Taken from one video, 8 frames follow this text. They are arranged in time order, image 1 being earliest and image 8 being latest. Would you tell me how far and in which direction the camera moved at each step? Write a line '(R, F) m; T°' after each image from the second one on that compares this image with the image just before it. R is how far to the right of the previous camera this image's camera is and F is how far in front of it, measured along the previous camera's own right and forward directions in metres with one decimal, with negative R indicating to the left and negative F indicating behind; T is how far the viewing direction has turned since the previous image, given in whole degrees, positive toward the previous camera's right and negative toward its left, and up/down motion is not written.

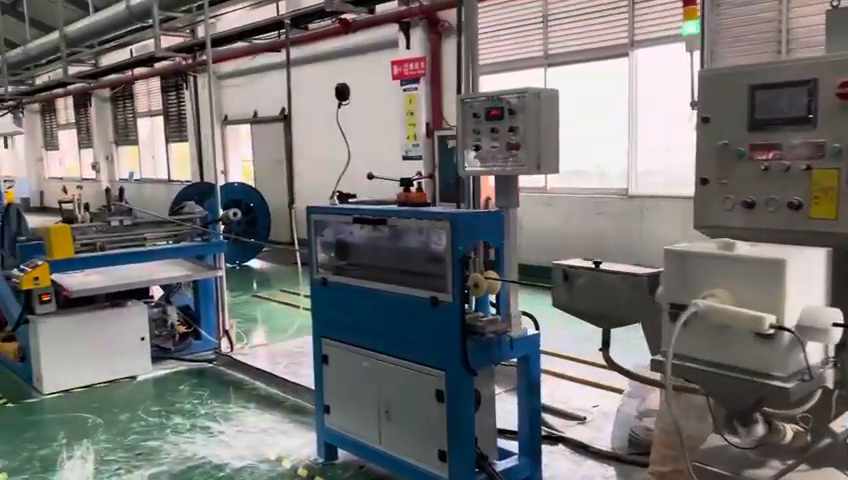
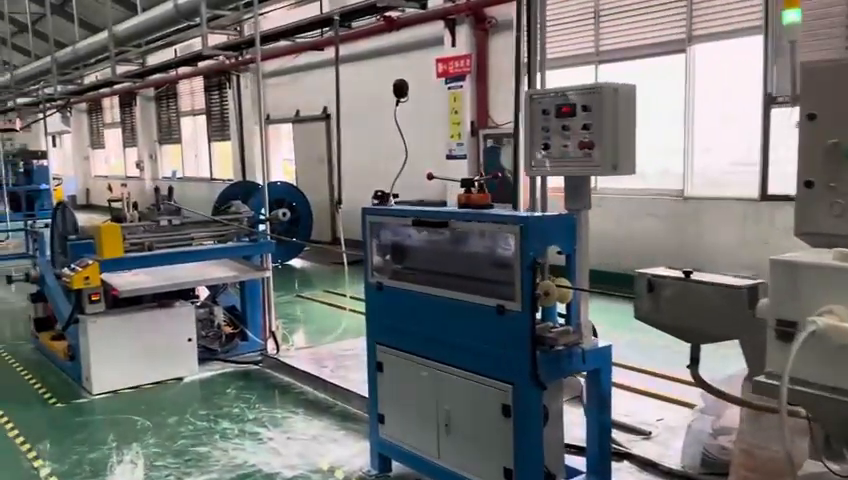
(-0.1, +0.1) m; -3°
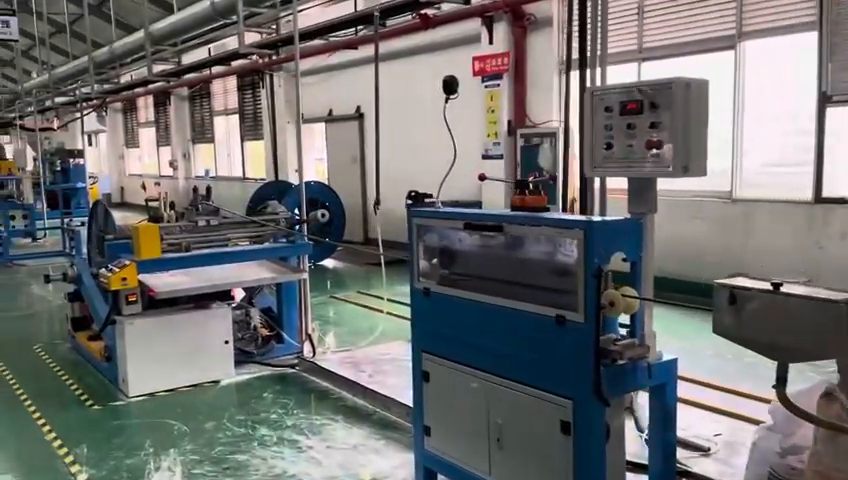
(-0.1, +0.1) m; -2°
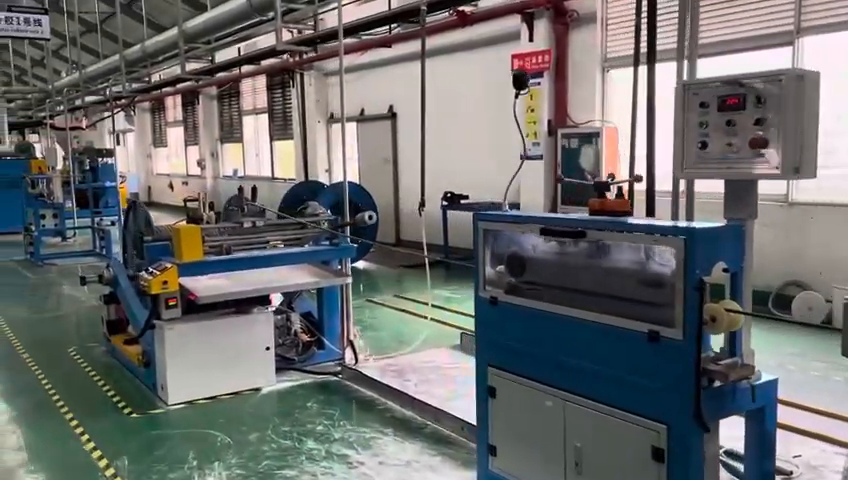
(-0.1, +0.2) m; -2°
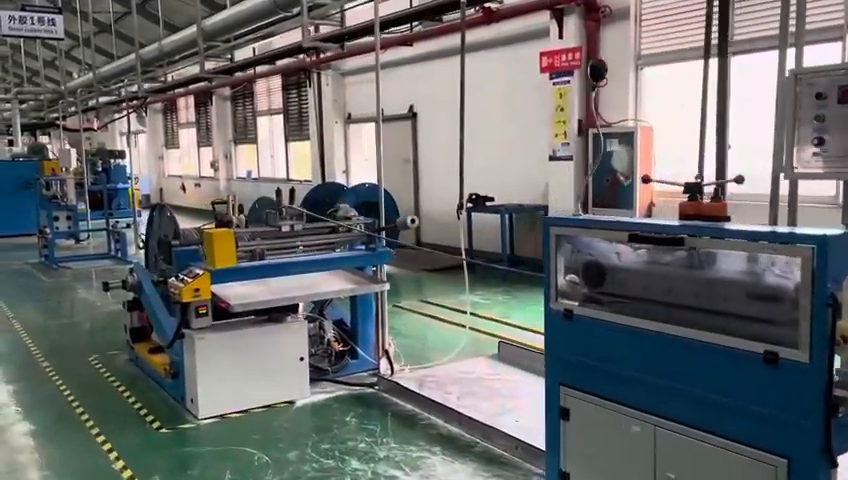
(-0.2, +0.2) m; -1°
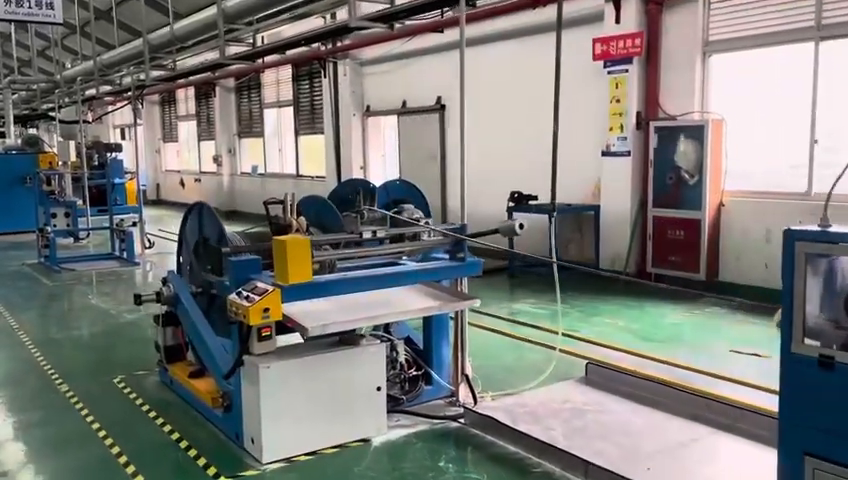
(-0.5, +0.5) m; +1°
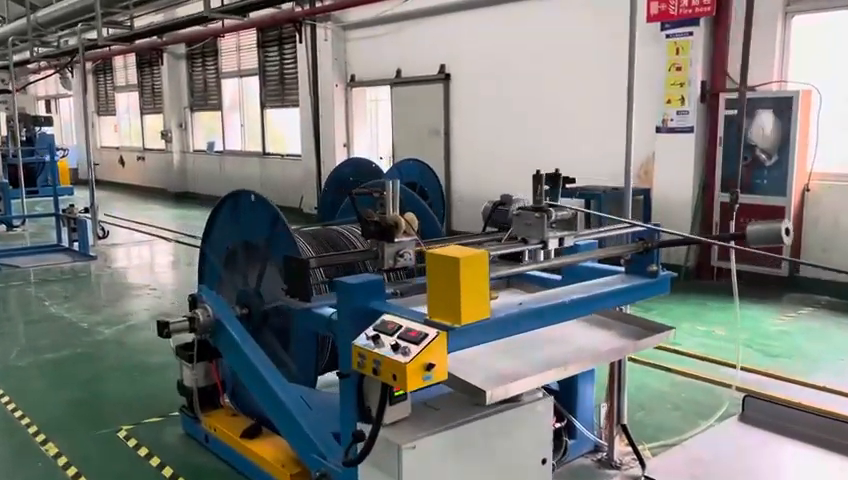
(-0.7, +0.9) m; +5°
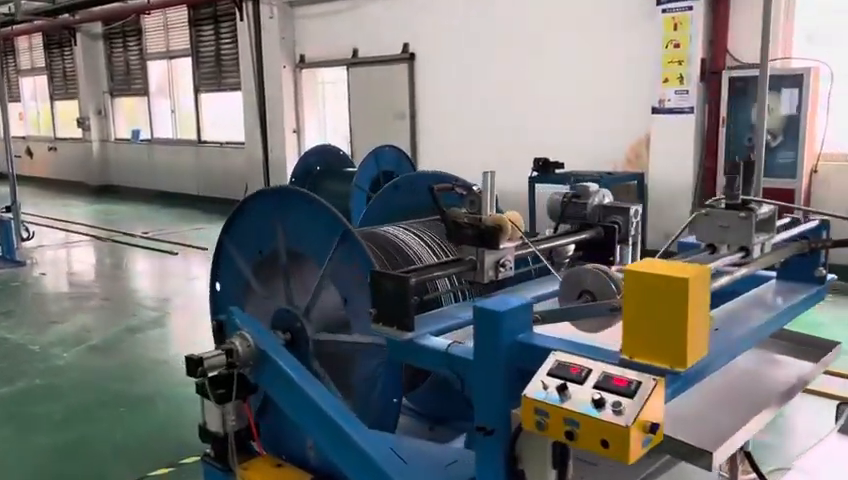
(-0.5, +0.5) m; +7°
